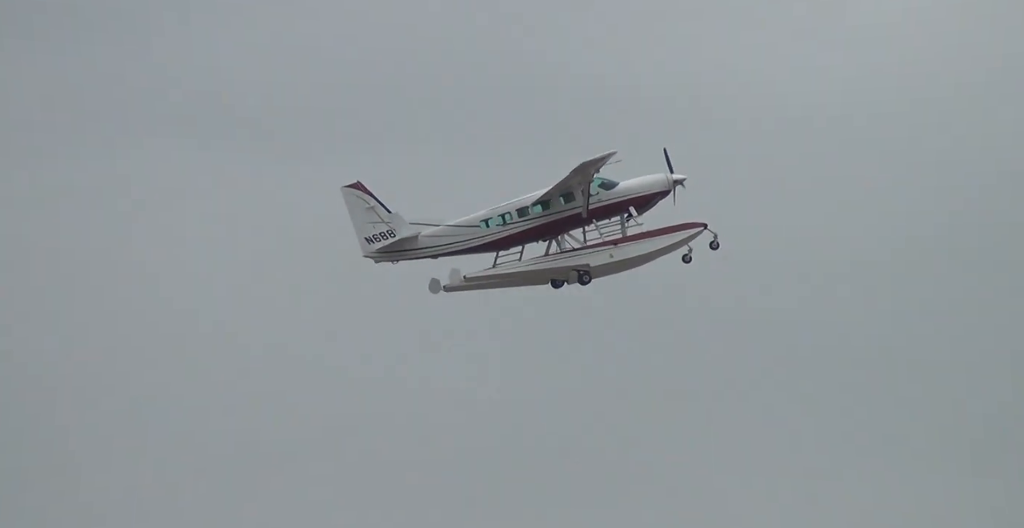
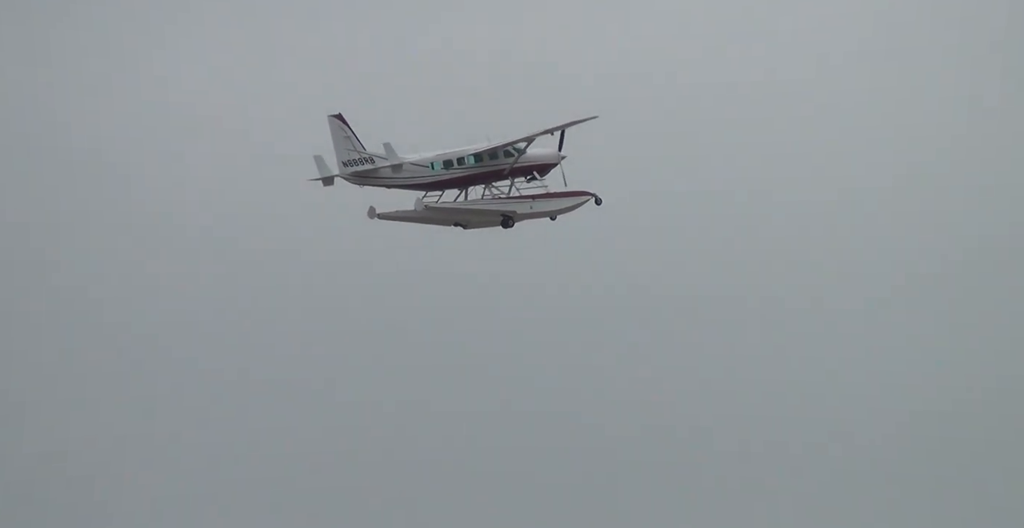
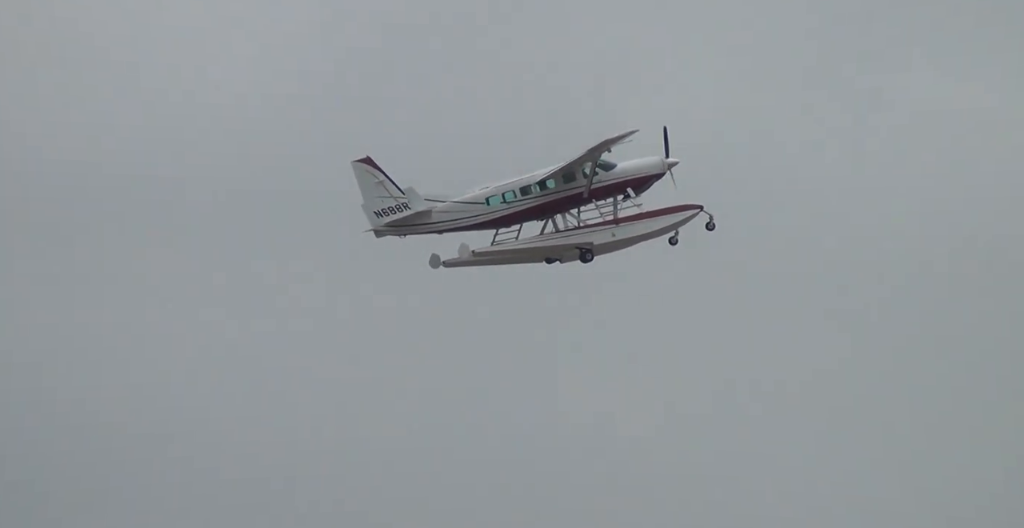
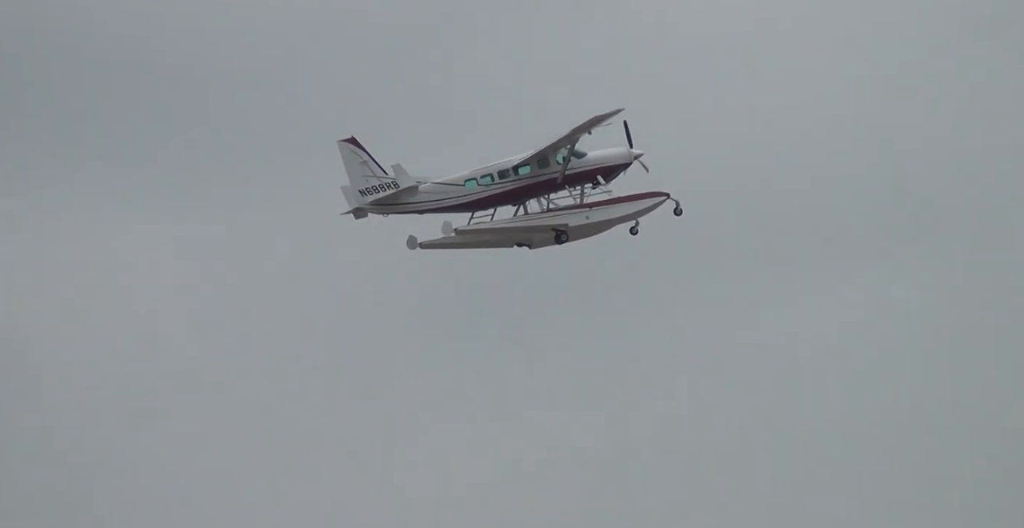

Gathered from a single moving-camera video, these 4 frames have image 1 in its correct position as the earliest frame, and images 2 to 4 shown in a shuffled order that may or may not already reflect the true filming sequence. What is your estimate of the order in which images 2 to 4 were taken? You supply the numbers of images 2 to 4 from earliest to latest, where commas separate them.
3, 4, 2
